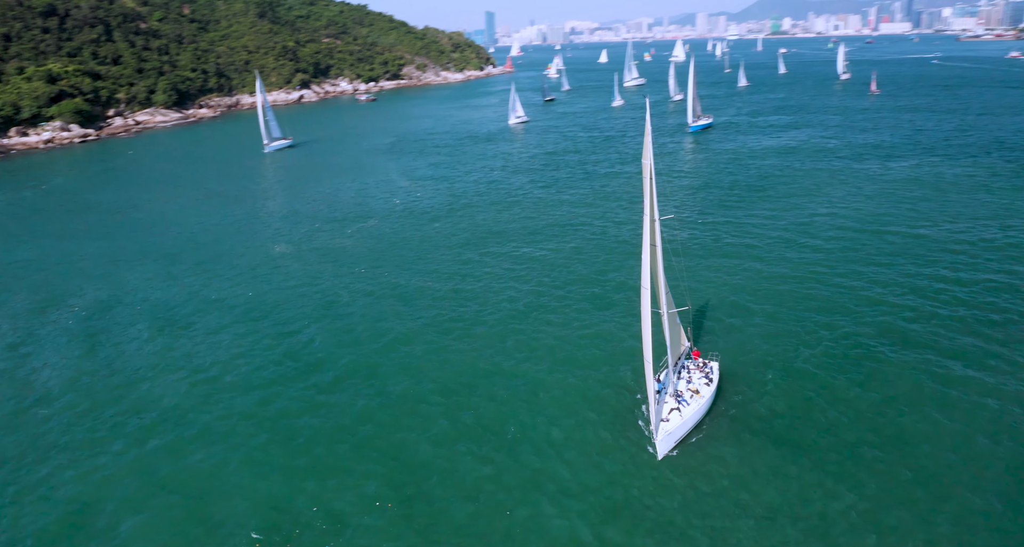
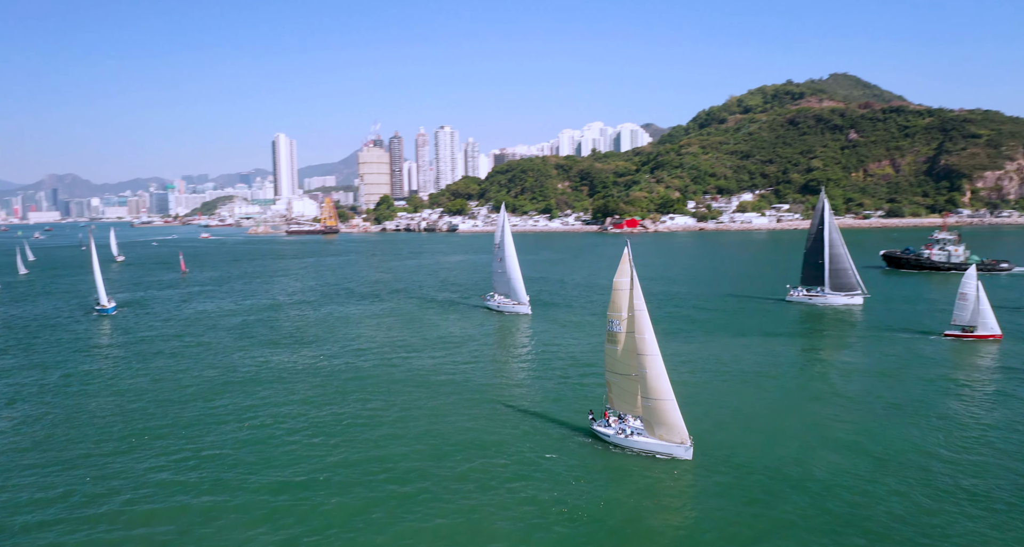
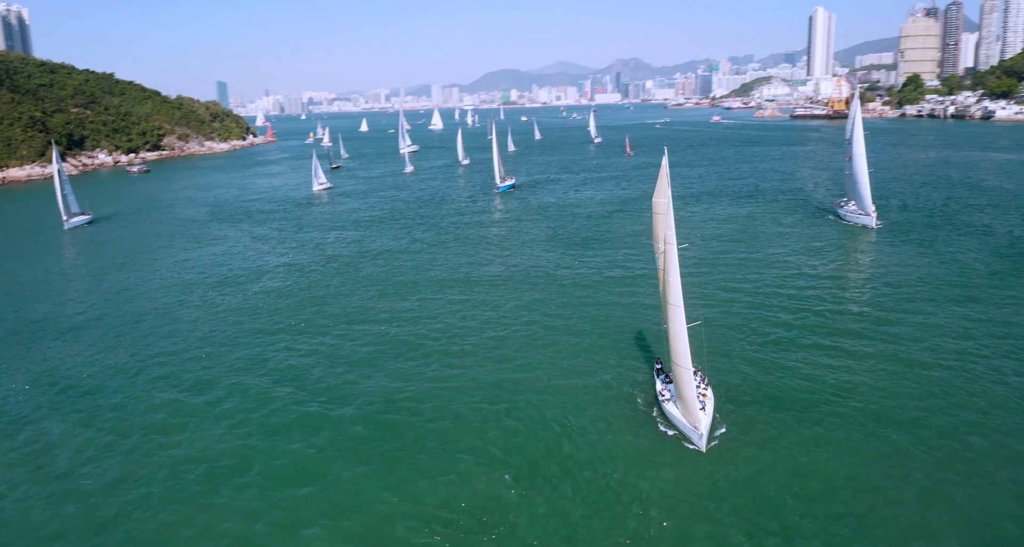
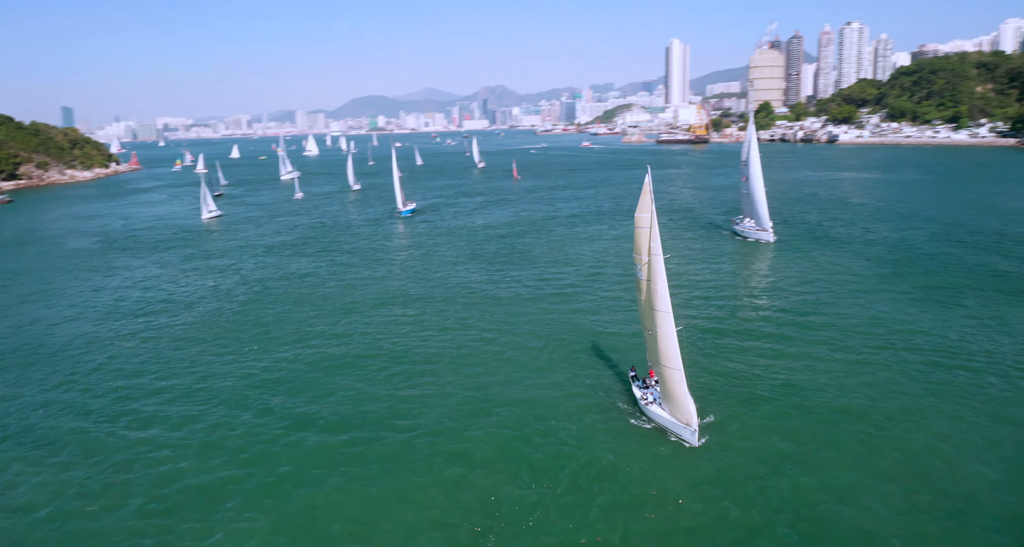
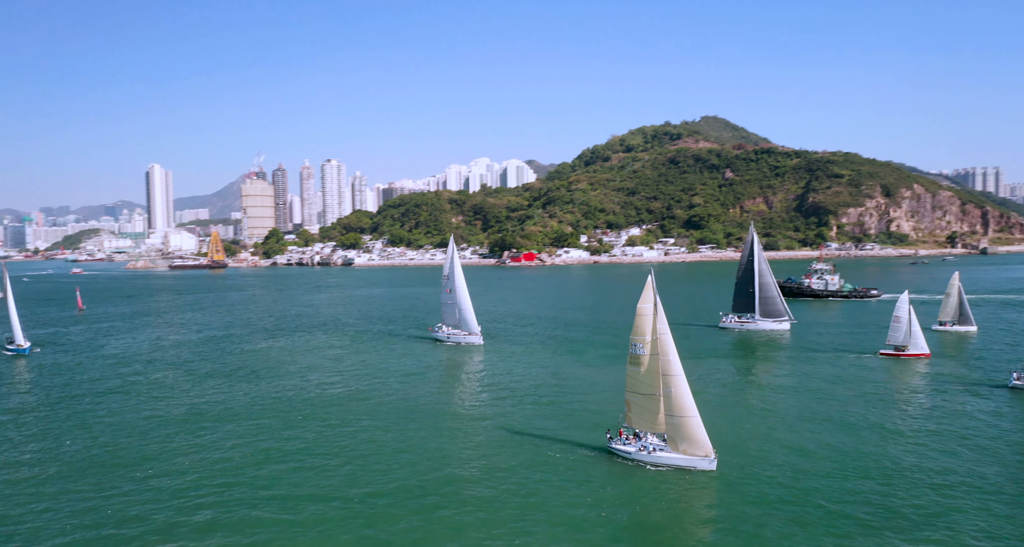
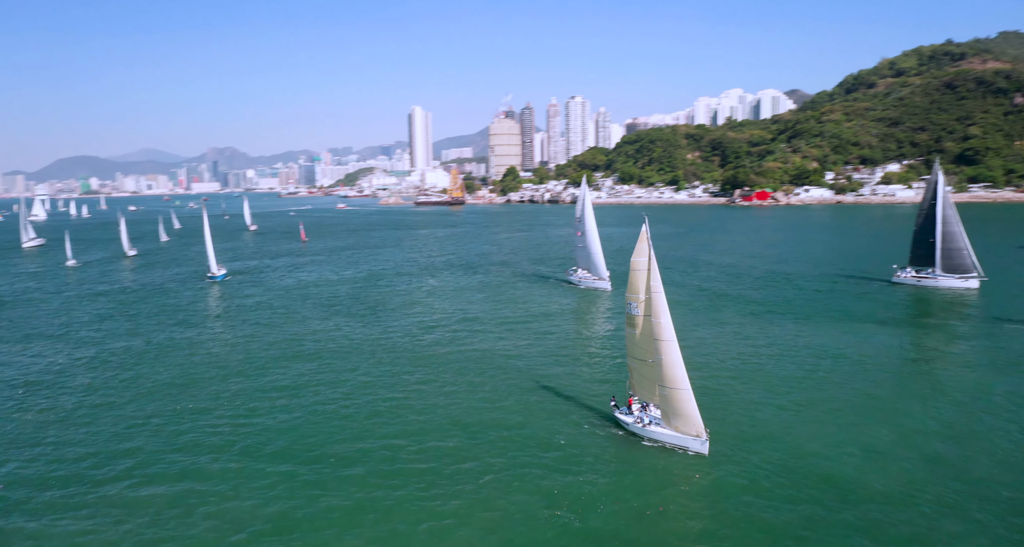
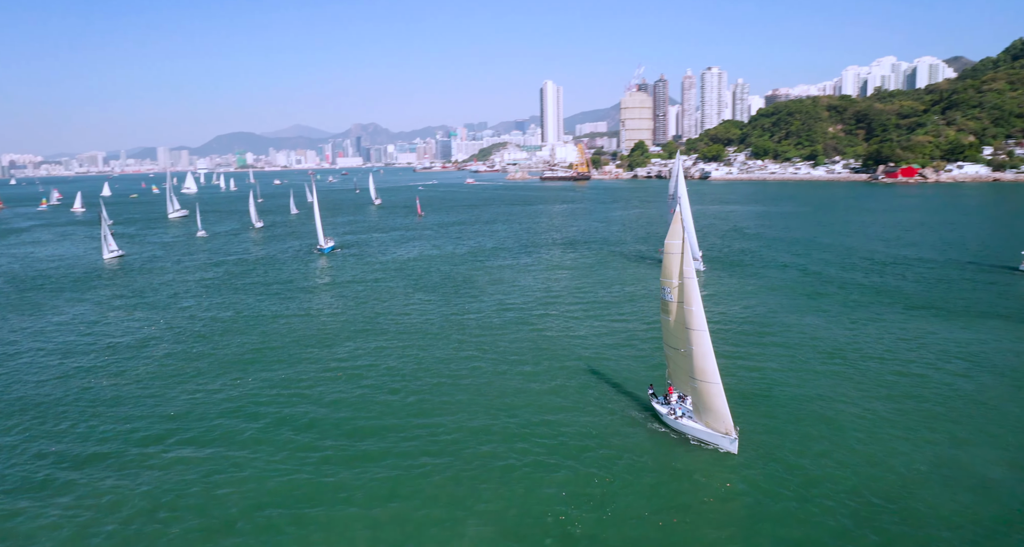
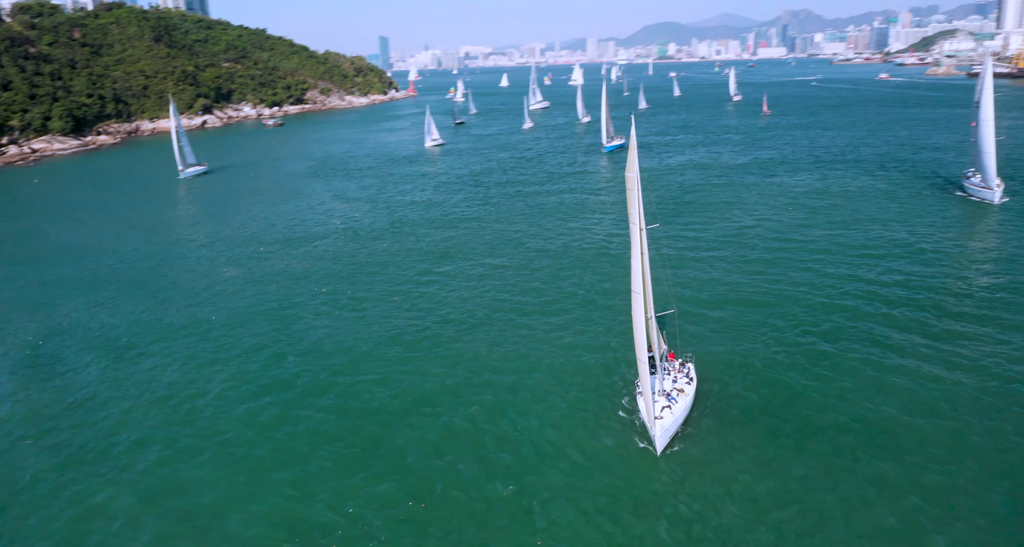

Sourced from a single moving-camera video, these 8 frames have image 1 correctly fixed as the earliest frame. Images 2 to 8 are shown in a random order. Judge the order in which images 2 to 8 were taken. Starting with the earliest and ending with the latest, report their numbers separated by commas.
8, 3, 4, 7, 6, 2, 5
